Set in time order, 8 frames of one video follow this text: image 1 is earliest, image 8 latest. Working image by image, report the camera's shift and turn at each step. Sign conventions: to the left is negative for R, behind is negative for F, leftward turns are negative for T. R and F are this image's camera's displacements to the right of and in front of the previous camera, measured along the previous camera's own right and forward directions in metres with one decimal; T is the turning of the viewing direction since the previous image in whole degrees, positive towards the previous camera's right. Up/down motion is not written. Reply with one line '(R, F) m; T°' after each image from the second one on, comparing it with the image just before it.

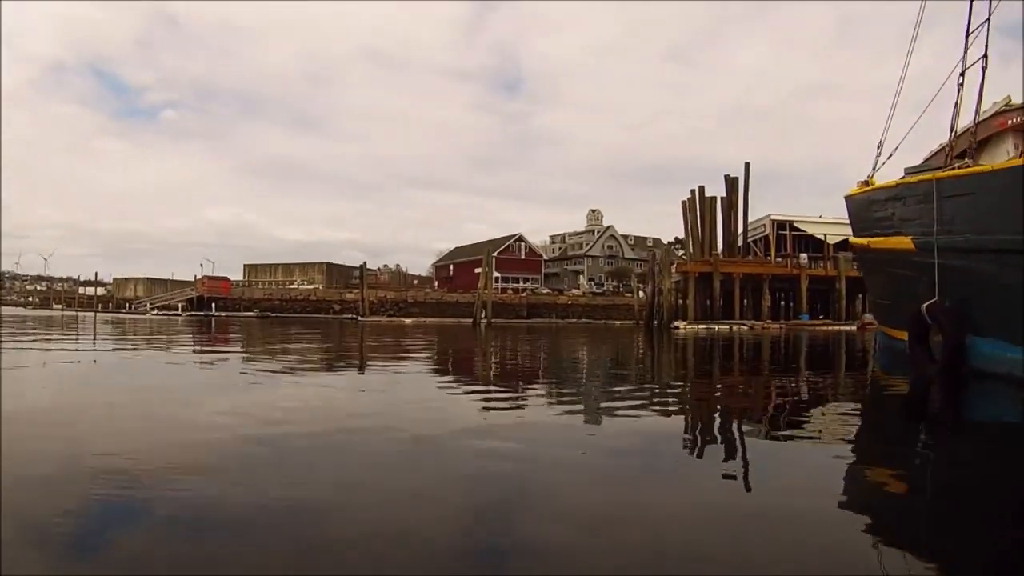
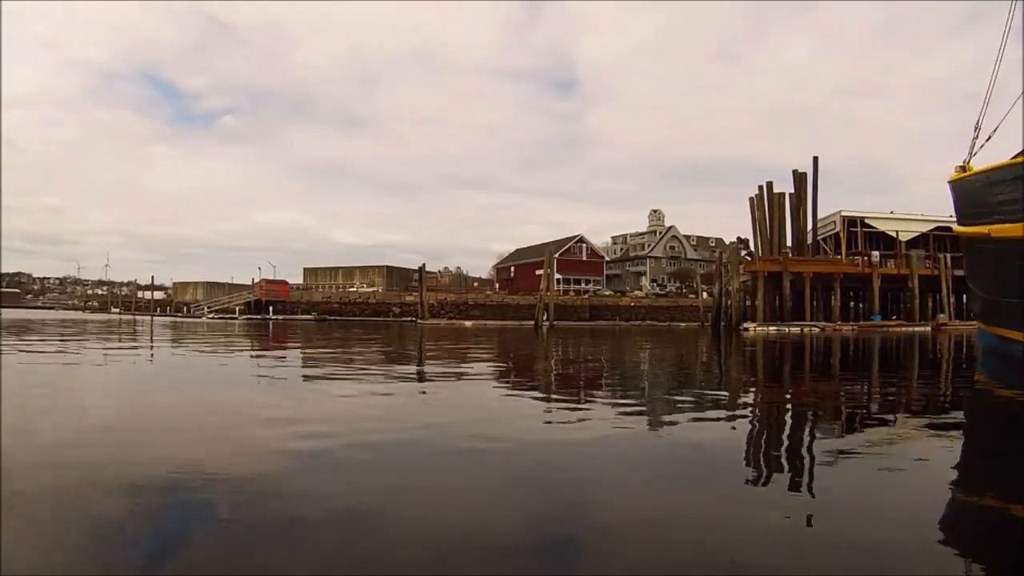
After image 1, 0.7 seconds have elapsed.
(+0.2, +0.2) m; -5°
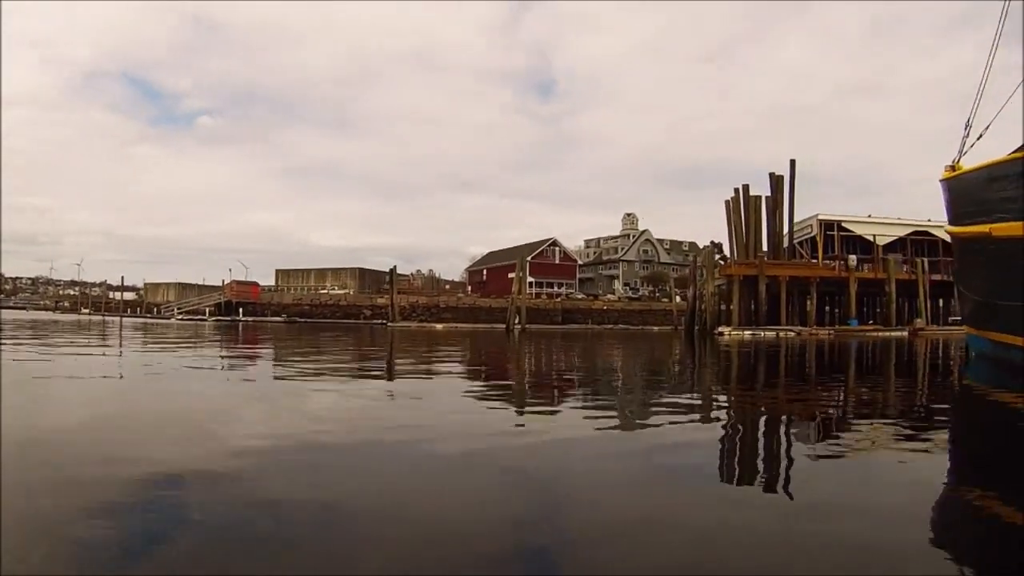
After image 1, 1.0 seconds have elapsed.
(+0.1, +0.3) m; +2°
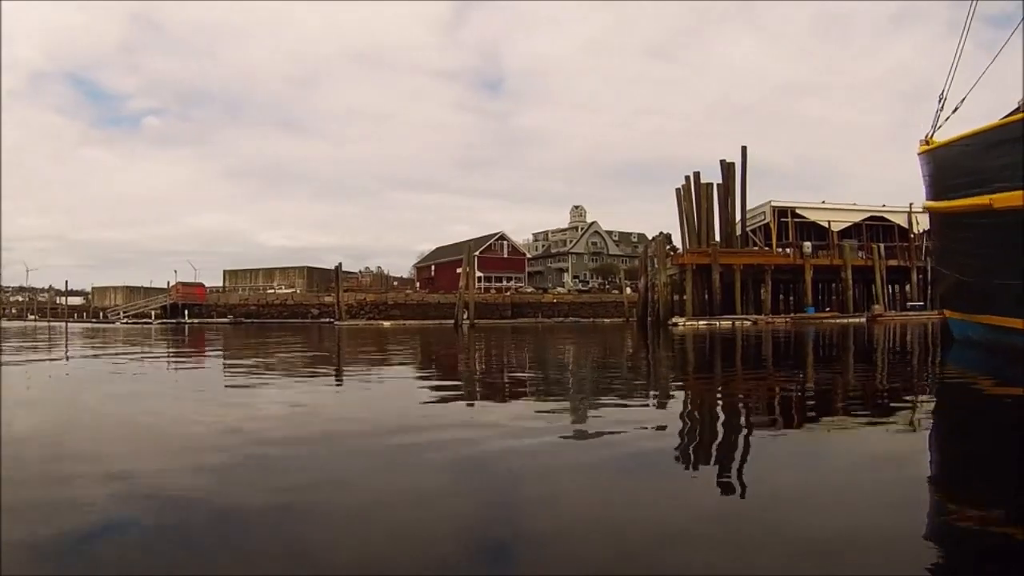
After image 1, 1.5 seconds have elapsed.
(+0.1, +0.5) m; +4°
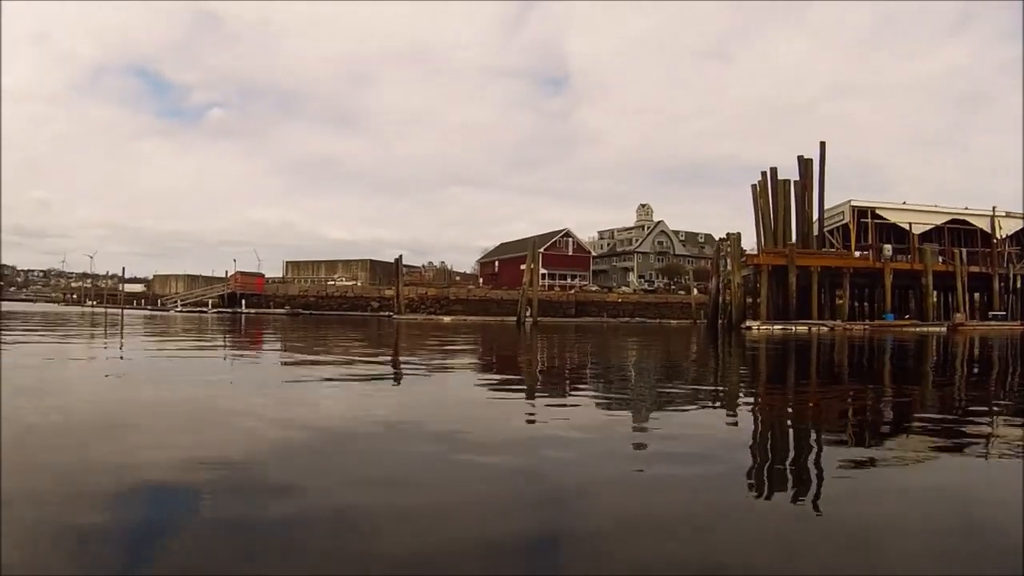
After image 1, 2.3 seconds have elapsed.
(-0.3, -0.1) m; -4°
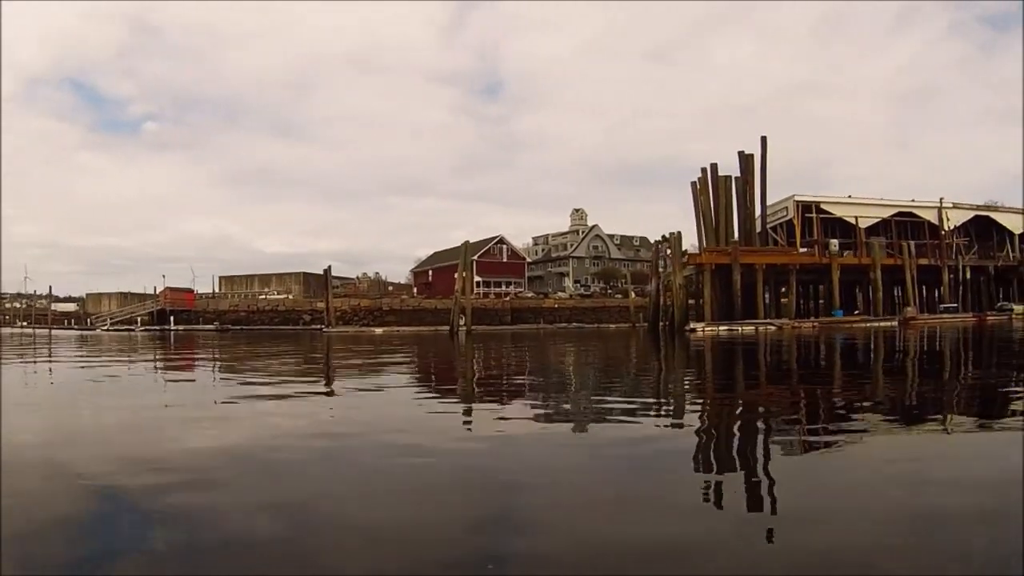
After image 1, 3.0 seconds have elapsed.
(+0.2, +0.8) m; +5°
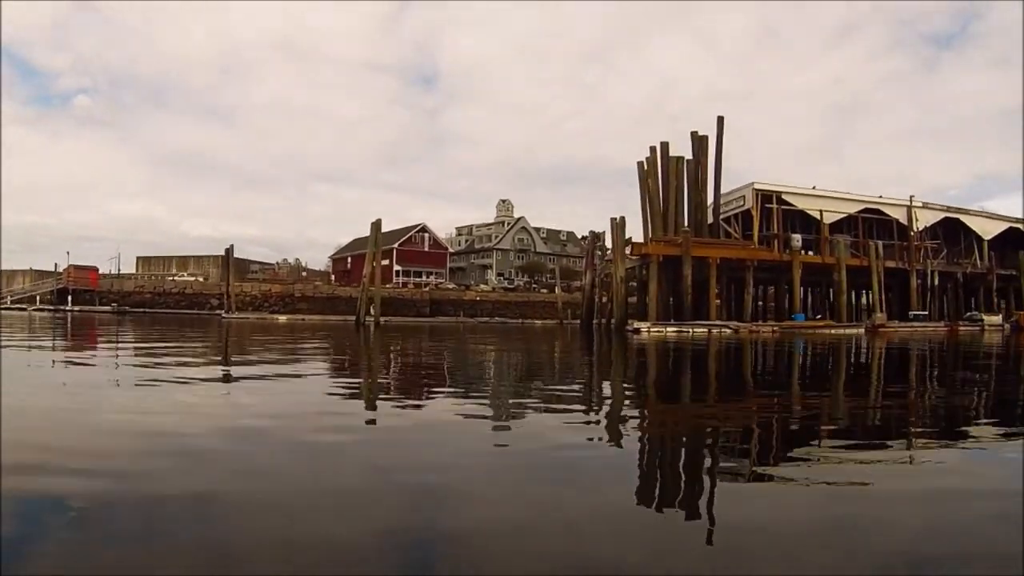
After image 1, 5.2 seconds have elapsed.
(+0.2, +1.3) m; +6°
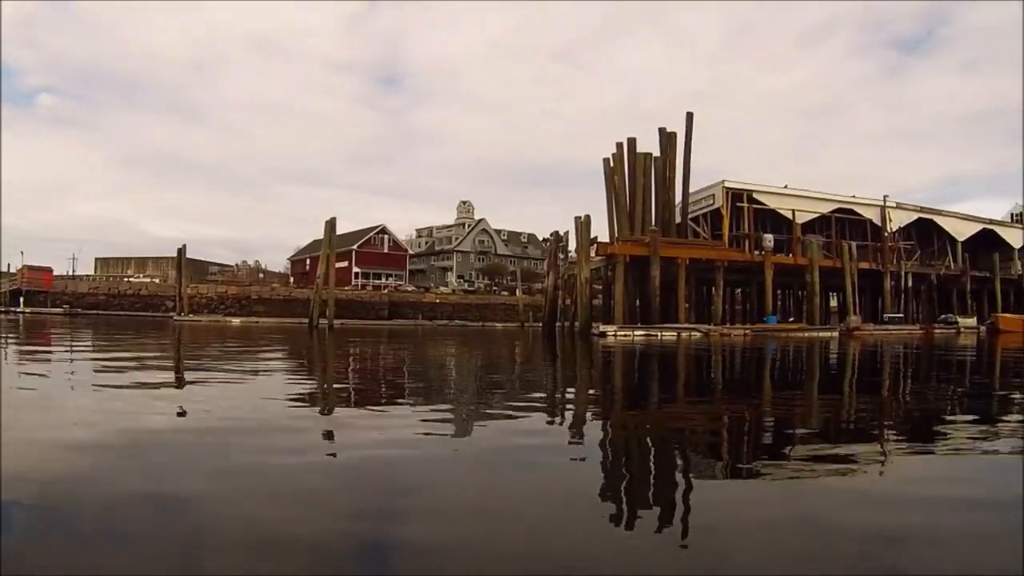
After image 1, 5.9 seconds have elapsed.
(+0.1, +0.4) m; +3°
